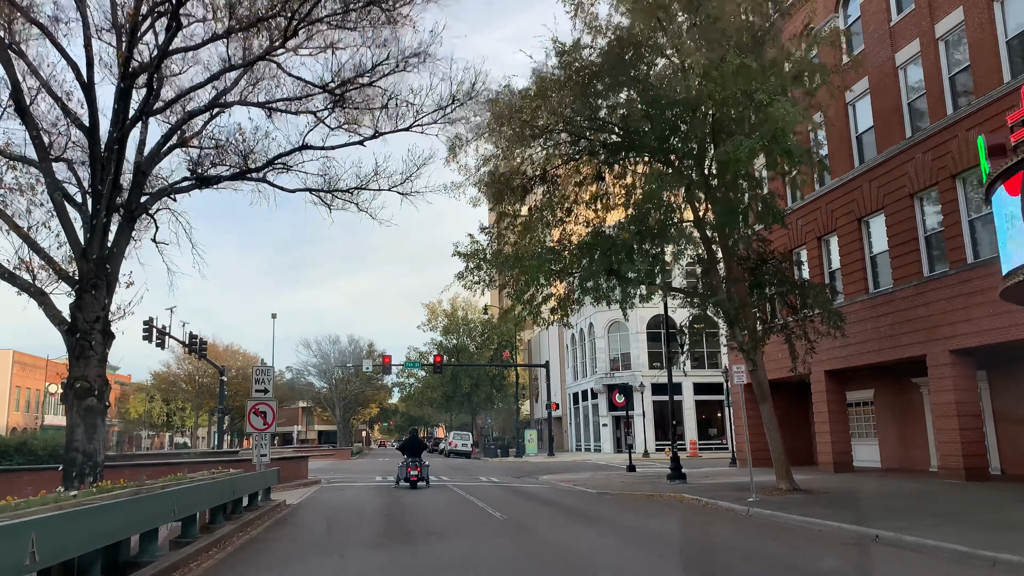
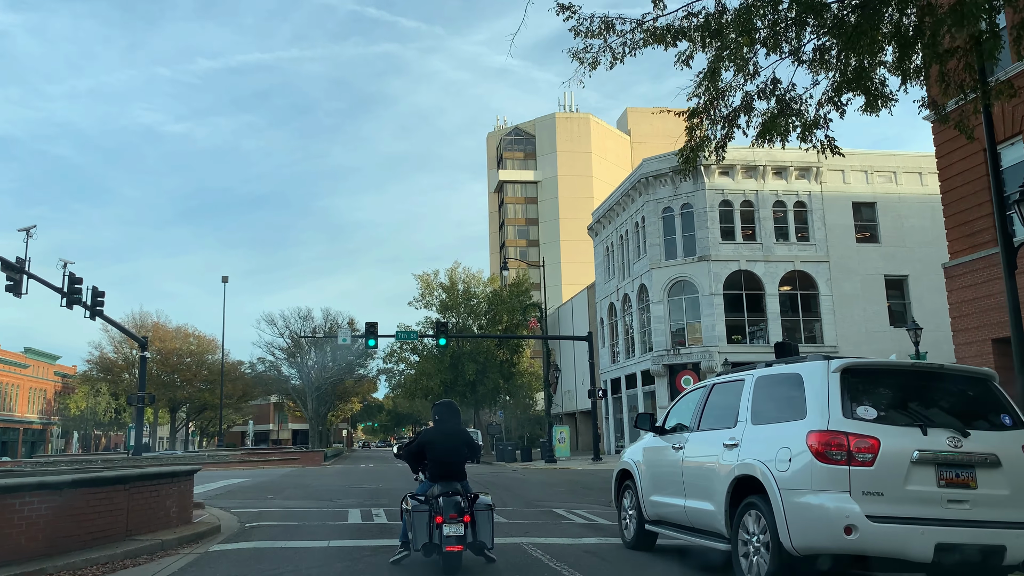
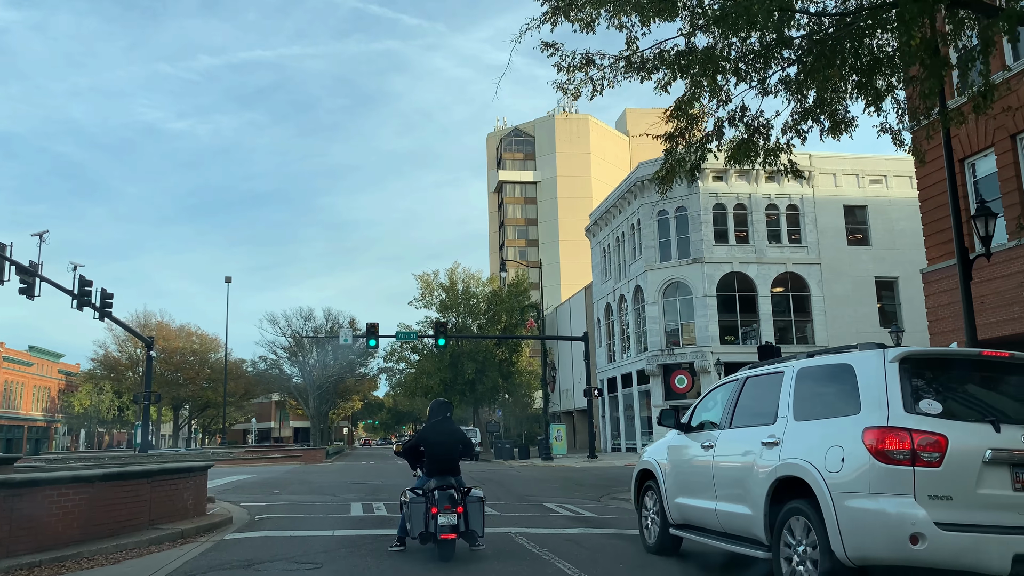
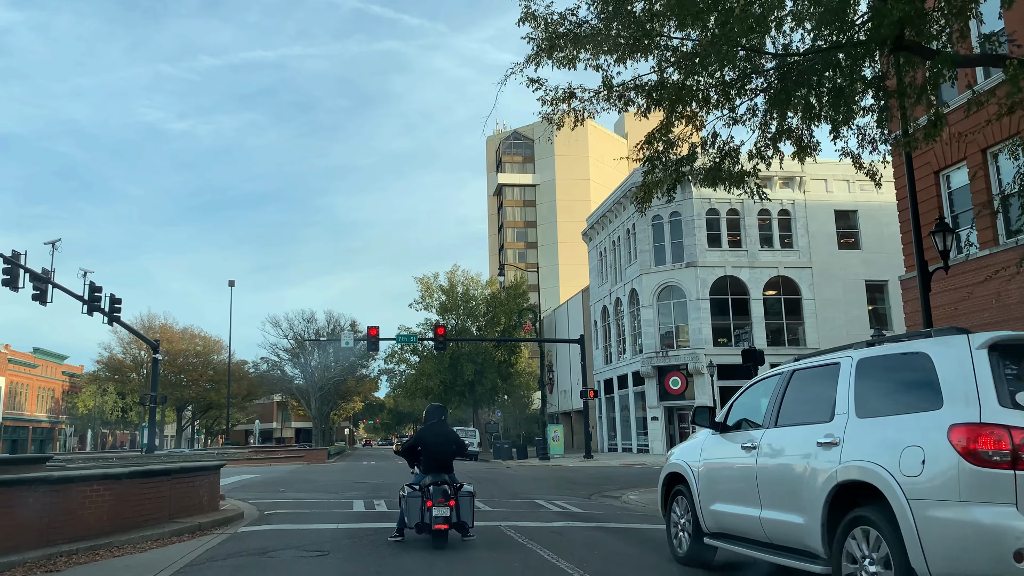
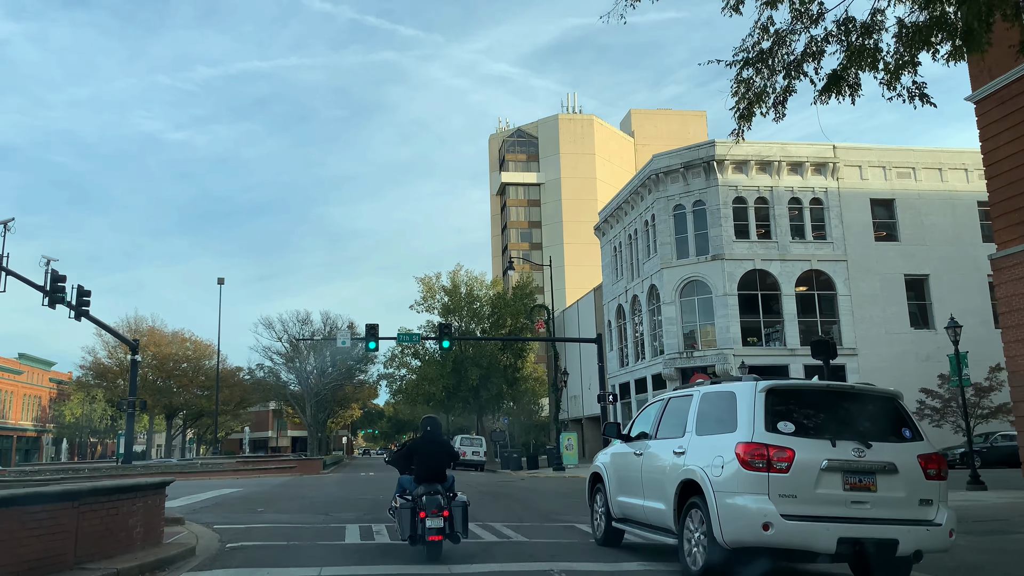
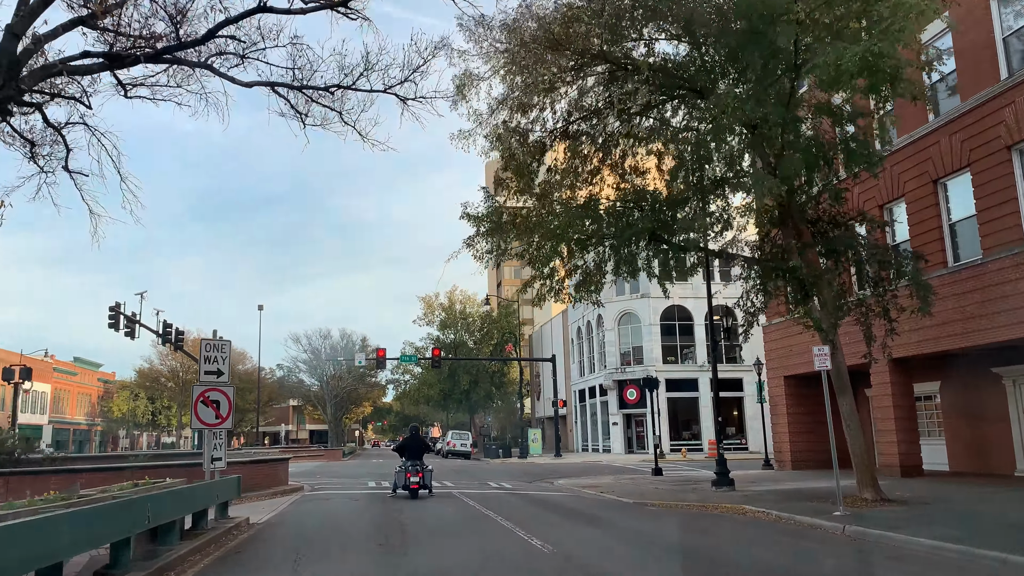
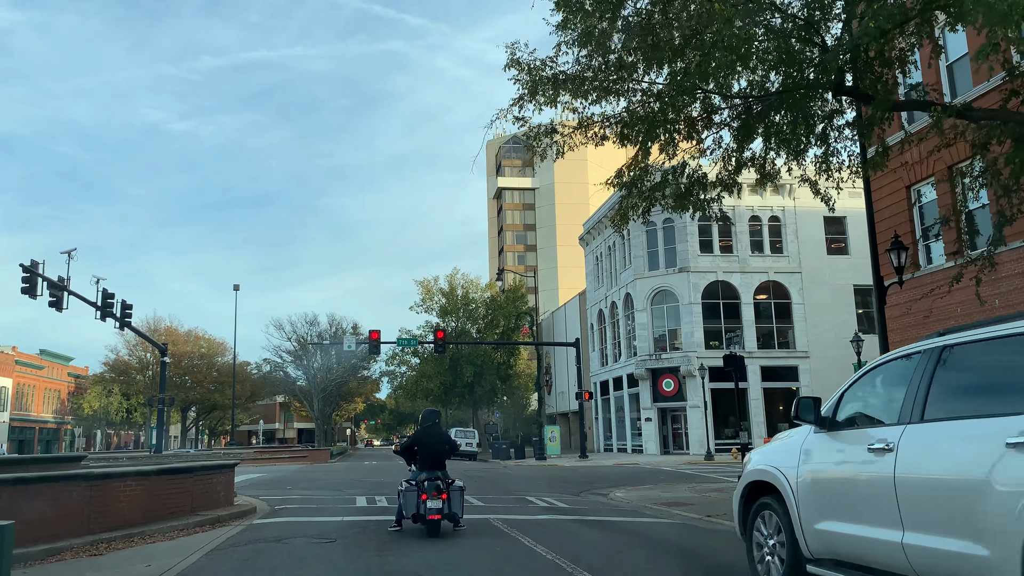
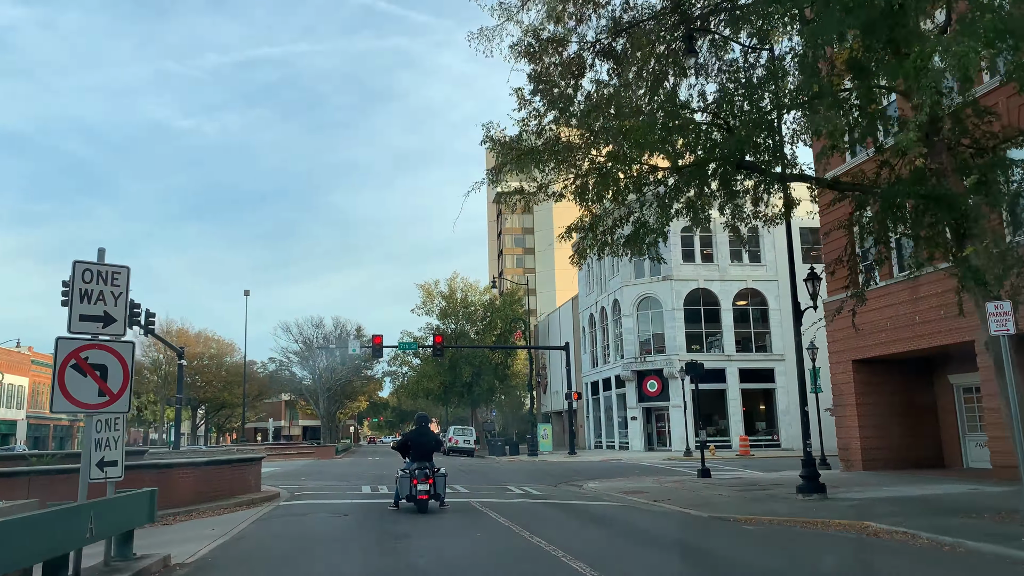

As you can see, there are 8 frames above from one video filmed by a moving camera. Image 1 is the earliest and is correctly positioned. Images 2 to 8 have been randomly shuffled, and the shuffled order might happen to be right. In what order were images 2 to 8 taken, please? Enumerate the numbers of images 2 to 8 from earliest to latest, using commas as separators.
6, 8, 7, 4, 3, 2, 5
